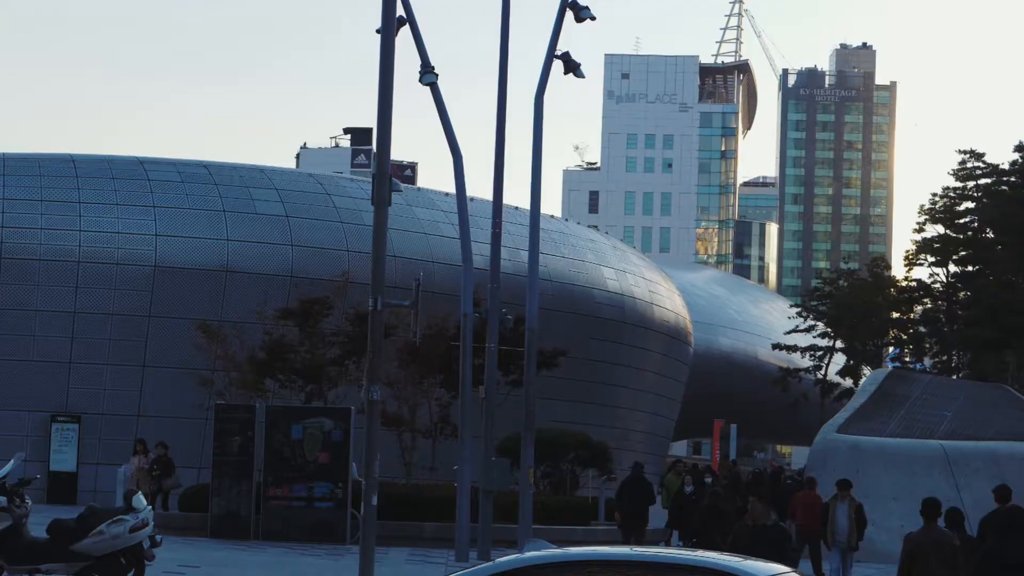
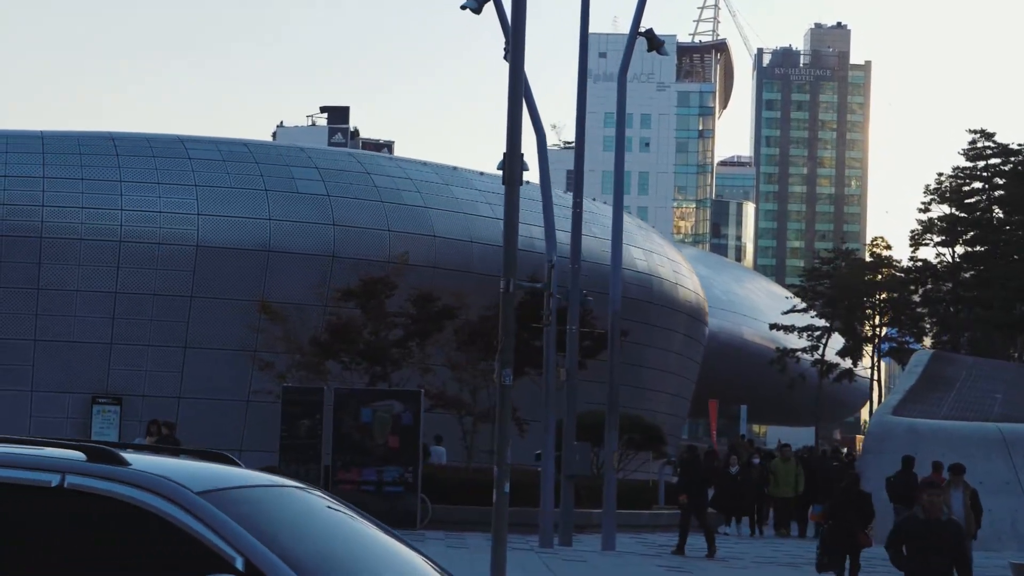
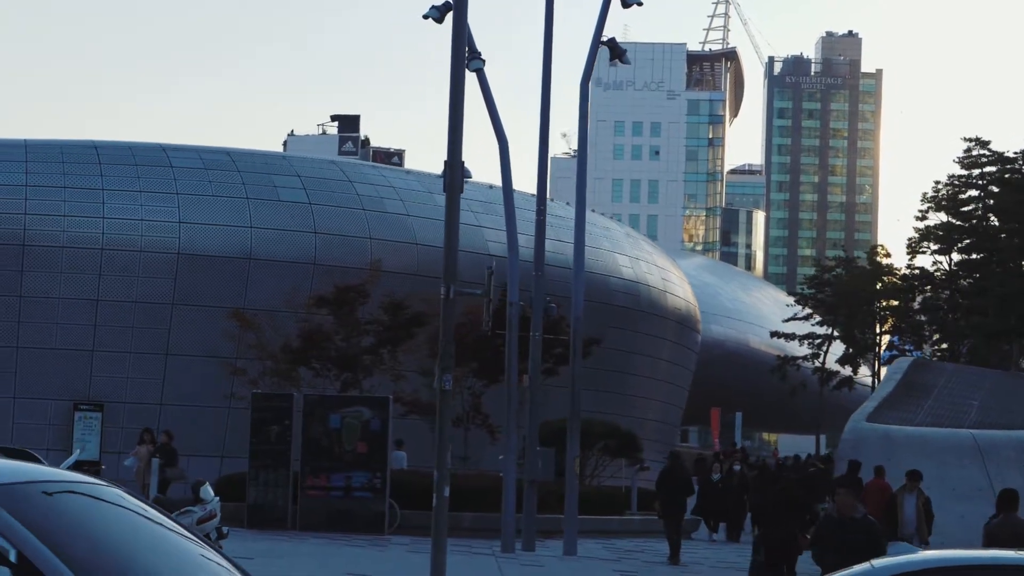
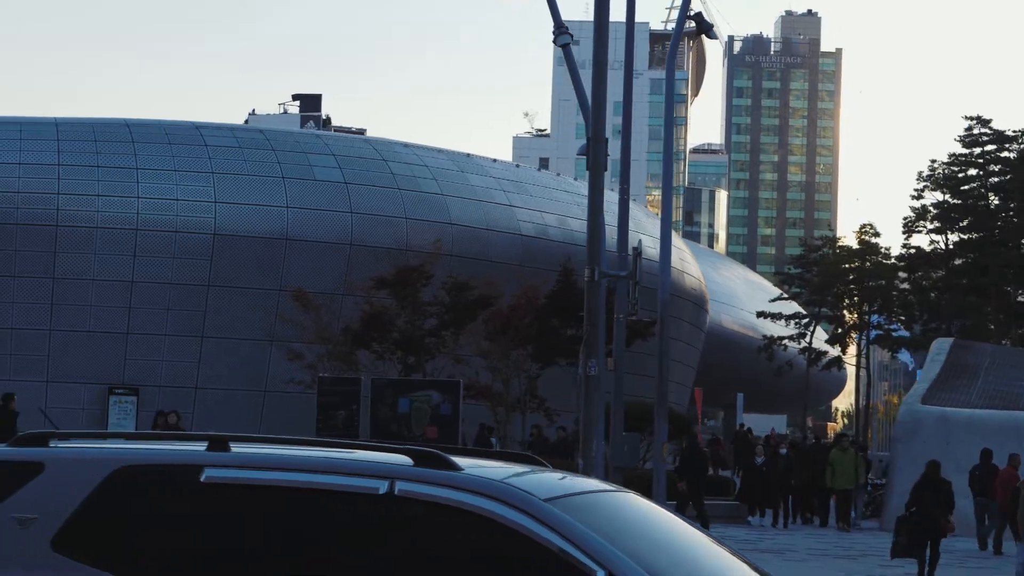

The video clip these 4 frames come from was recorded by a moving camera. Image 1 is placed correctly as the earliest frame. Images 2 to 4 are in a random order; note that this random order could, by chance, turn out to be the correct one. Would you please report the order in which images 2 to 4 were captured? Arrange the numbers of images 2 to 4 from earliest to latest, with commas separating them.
3, 2, 4
